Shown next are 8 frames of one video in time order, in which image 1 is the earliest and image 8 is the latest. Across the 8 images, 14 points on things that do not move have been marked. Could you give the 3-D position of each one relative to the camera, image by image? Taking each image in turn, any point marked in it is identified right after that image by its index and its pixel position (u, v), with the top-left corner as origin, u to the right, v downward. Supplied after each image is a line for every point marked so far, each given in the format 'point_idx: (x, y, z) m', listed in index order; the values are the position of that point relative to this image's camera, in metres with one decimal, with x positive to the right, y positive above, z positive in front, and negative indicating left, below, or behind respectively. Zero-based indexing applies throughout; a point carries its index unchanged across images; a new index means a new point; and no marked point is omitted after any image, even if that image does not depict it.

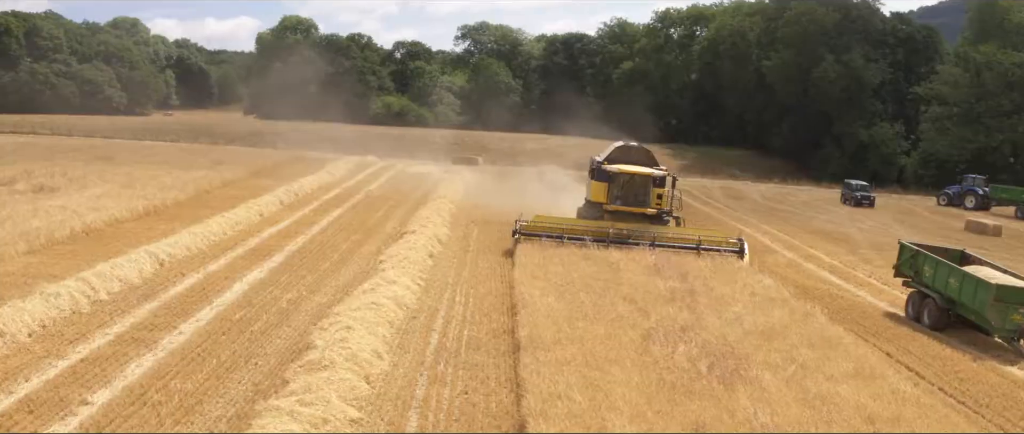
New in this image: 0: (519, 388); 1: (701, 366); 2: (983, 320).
0: (+0.1, -1.2, +8.9) m
1: (+1.5, -1.1, +9.5) m
2: (+4.8, -1.0, +12.3) m
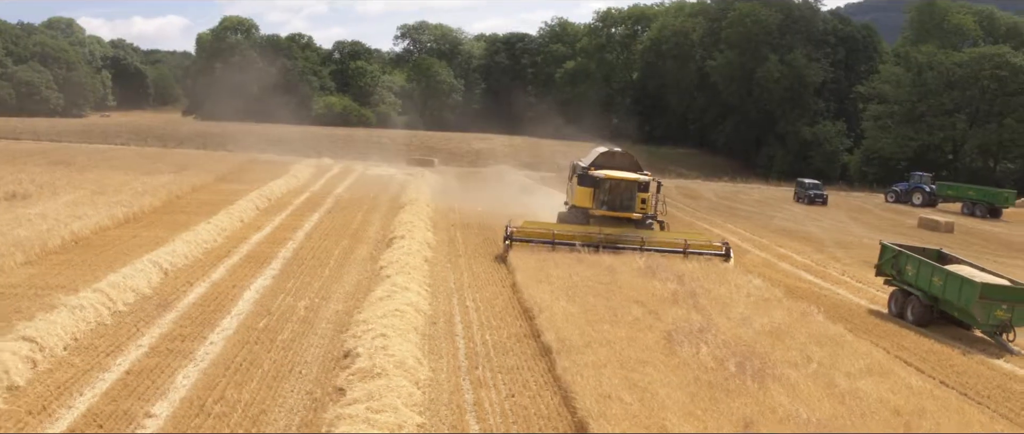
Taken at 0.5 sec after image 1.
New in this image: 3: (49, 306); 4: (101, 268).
0: (+0.4, -1.3, +9.3) m
1: (+1.8, -1.2, +10.0) m
2: (+4.9, -1.1, +13.0) m
3: (-4.7, -1.0, +12.3) m
4: (-5.3, -0.7, +15.5) m
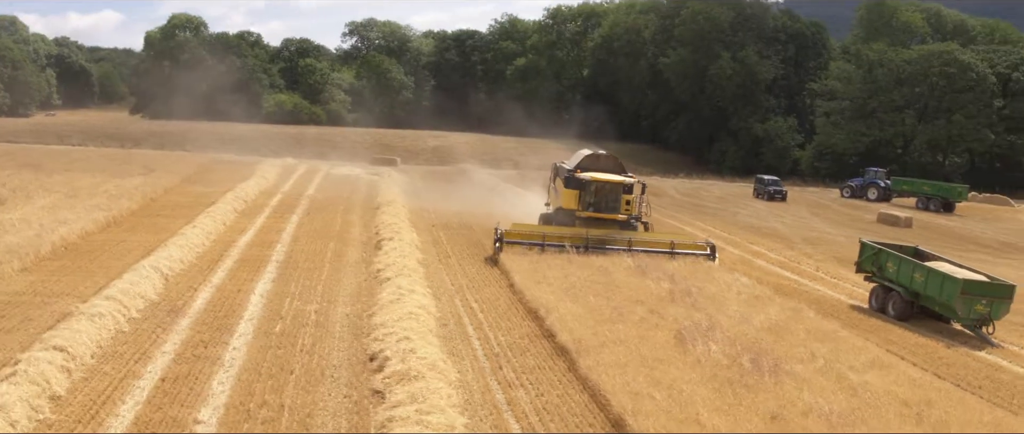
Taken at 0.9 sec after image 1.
0: (+0.6, -1.4, +9.8) m
1: (+2.0, -1.2, +10.5) m
2: (+4.9, -1.1, +13.7) m
3: (-4.6, -1.1, +12.5) m
4: (-5.4, -0.8, +15.7) m
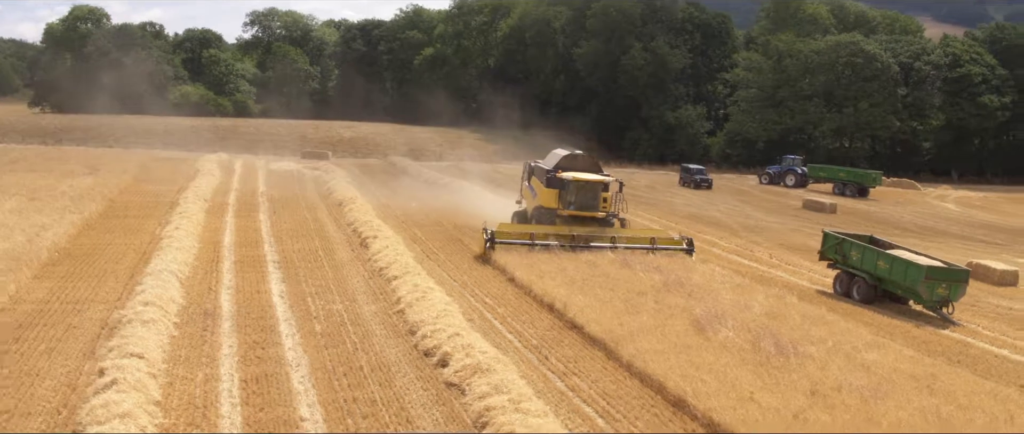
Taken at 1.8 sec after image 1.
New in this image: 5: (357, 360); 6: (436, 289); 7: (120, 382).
0: (+1.2, -1.4, +10.9) m
1: (+2.4, -1.2, +11.8) m
2: (+5.1, -1.0, +15.2) m
3: (-4.3, -1.2, +13.1) m
4: (-5.4, -0.9, +16.3) m
5: (-1.5, -1.4, +11.7) m
6: (-0.9, -0.9, +15.1) m
7: (-3.3, -1.4, +10.2) m
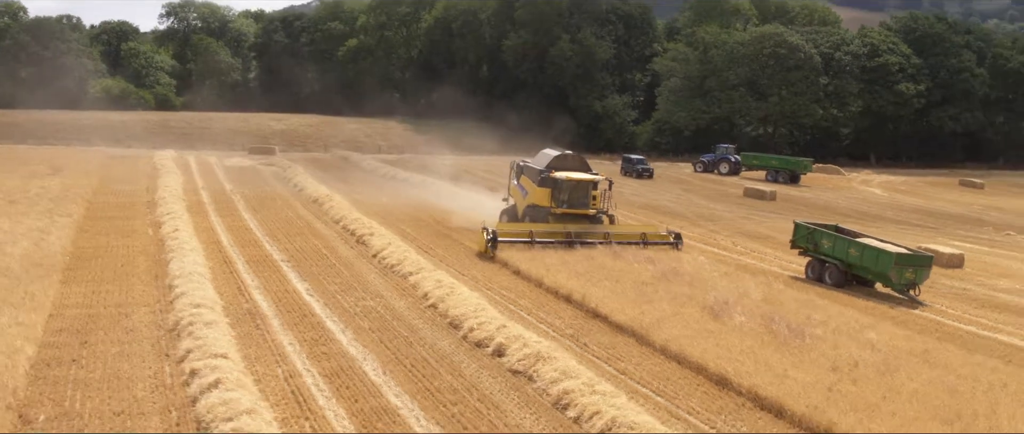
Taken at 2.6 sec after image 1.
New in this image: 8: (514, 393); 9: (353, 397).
0: (+1.7, -1.4, +12.4) m
1: (+2.9, -1.2, +13.3) m
2: (+5.2, -0.8, +17.0) m
3: (-4.0, -1.3, +14.1) m
4: (-5.3, -1.0, +17.2) m
5: (-1.0, -1.4, +12.9) m
6: (-0.8, -0.9, +16.4) m
7: (-2.7, -1.5, +11.3) m
8: (0.0, -1.6, +11.2) m
9: (-1.5, -1.7, +11.2) m
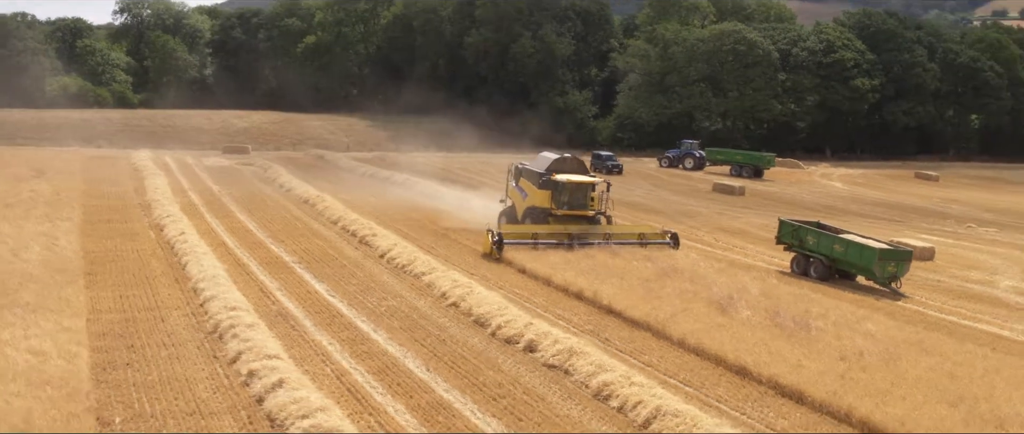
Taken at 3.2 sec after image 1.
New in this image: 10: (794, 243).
0: (+2.0, -1.5, +13.4) m
1: (+3.2, -1.2, +14.4) m
2: (+5.3, -0.8, +18.2) m
3: (-3.7, -1.4, +14.9) m
4: (-5.2, -1.0, +17.9) m
5: (-0.7, -1.5, +13.8) m
6: (-0.6, -0.9, +17.3) m
7: (-2.3, -1.6, +12.1) m
8: (+0.4, -1.7, +12.2) m
9: (-1.1, -1.7, +12.1) m
10: (+4.6, -0.4, +19.8) m
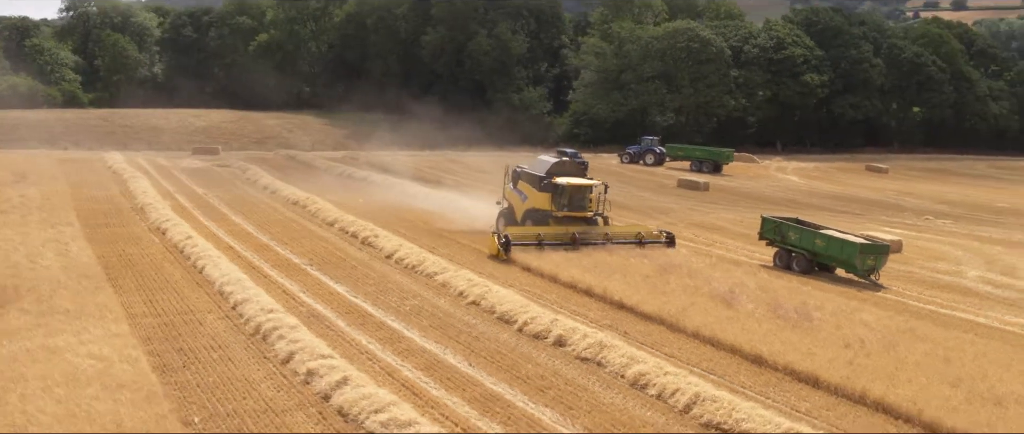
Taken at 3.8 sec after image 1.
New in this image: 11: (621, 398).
0: (+2.4, -1.5, +14.7) m
1: (+3.5, -1.3, +15.8) m
2: (+5.4, -0.8, +19.6) m
3: (-3.4, -1.5, +15.9) m
4: (-5.0, -1.2, +18.7) m
5: (-0.3, -1.6, +14.9) m
6: (-0.4, -1.0, +18.4) m
7: (-1.9, -1.8, +13.2) m
8: (+0.9, -1.8, +13.3) m
9: (-0.6, -1.8, +13.2) m
10: (+4.6, -0.4, +21.2) m
11: (+1.1, -1.9, +12.5) m
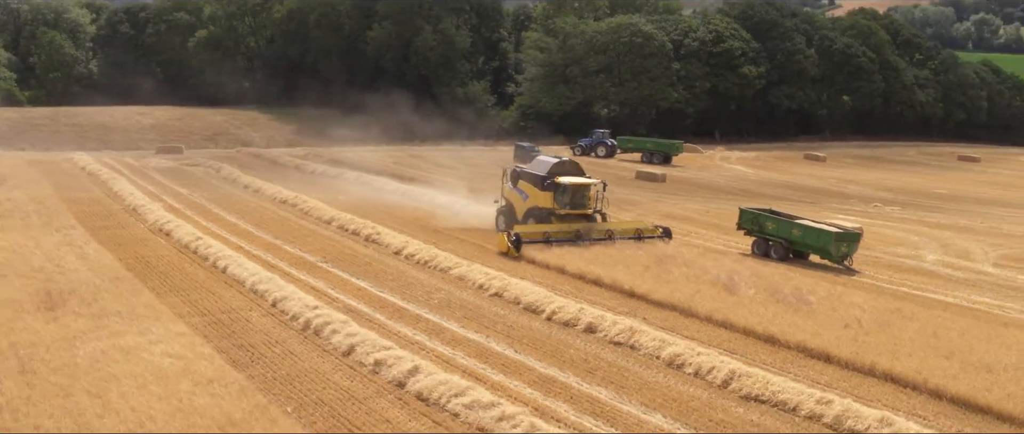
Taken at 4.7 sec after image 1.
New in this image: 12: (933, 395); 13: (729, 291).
0: (+2.9, -1.5, +16.5) m
1: (+3.9, -1.2, +17.7) m
2: (+5.6, -0.6, +21.6) m
3: (-3.0, -1.6, +17.3) m
4: (-4.8, -1.2, +20.0) m
5: (+0.1, -1.6, +16.6) m
6: (-0.2, -1.0, +20.0) m
7: (-1.2, -1.8, +14.7) m
8: (+1.5, -1.8, +15.1) m
9: (0.0, -1.9, +14.8) m
10: (+4.6, -0.2, +23.1) m
11: (+1.8, -1.9, +14.2) m
12: (+4.6, -1.9, +13.2) m
13: (+3.3, -1.1, +18.2) m
